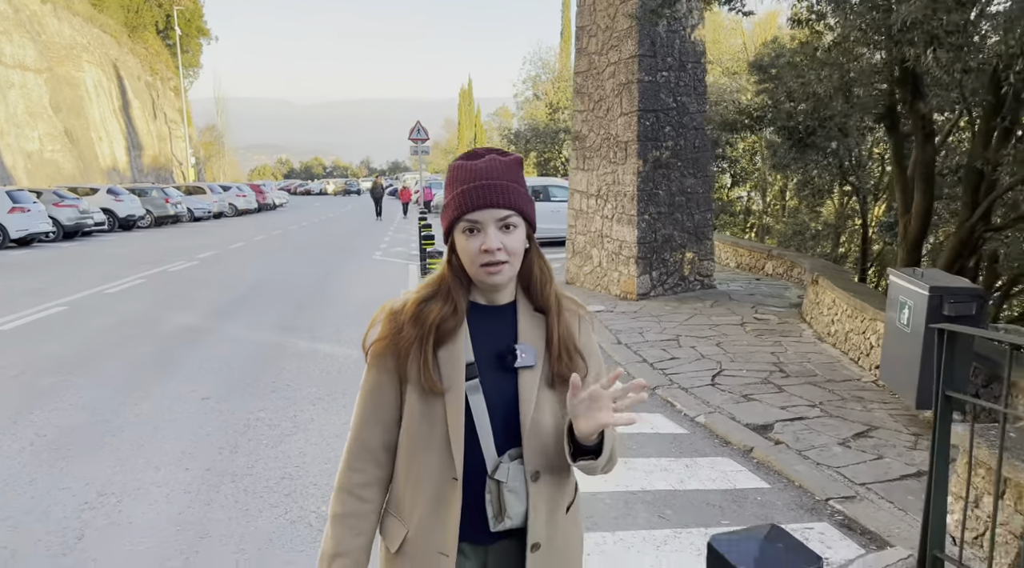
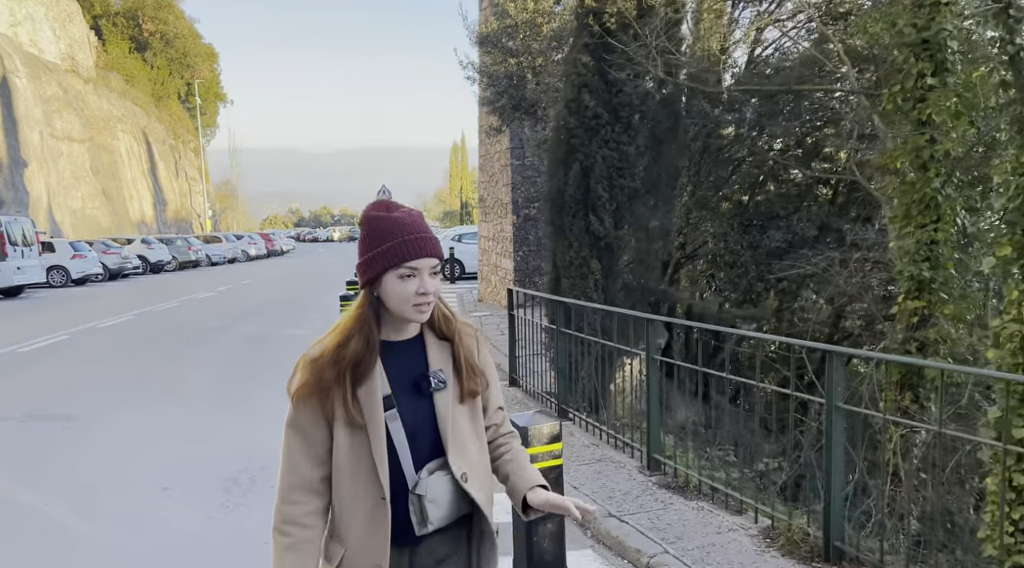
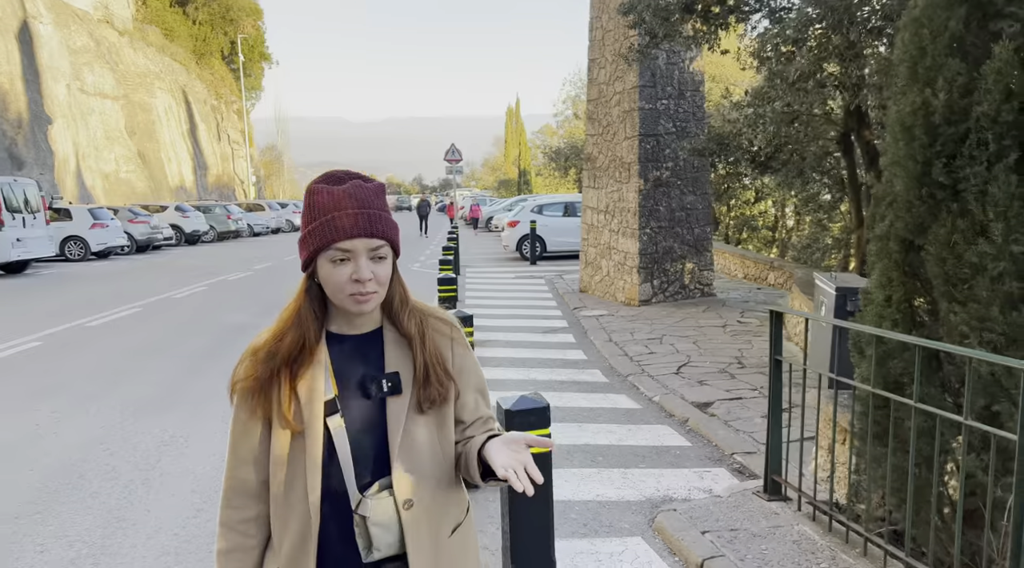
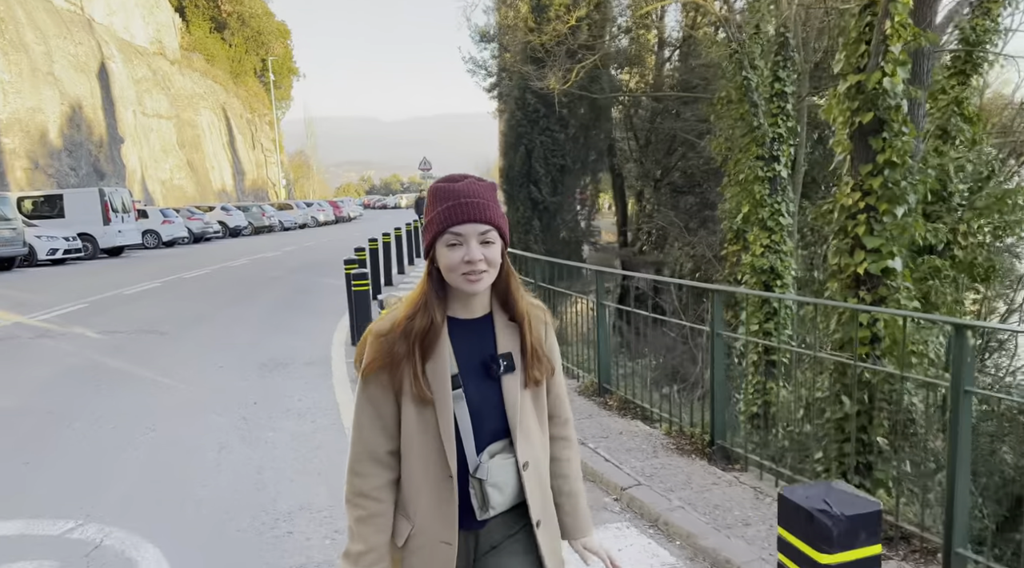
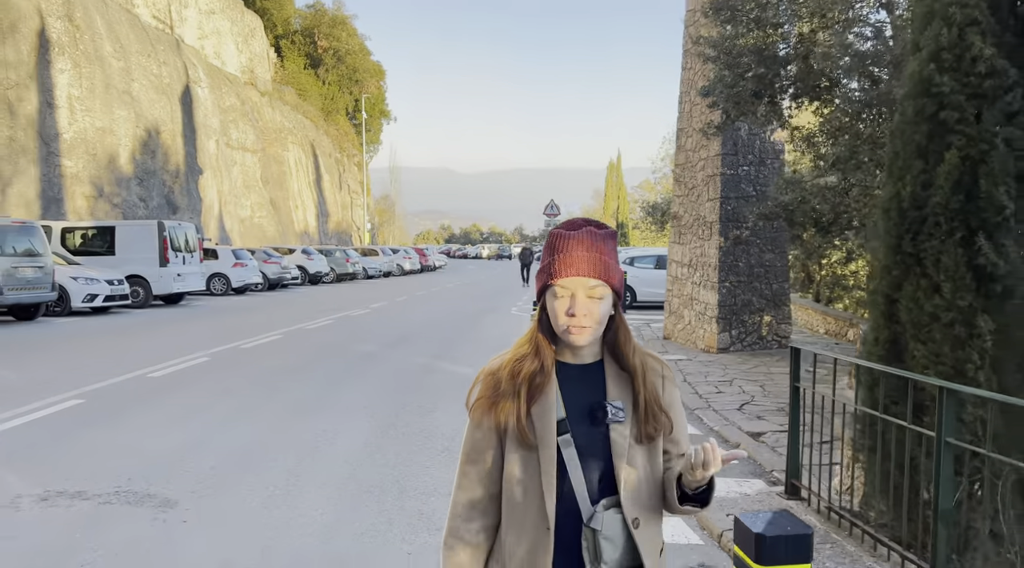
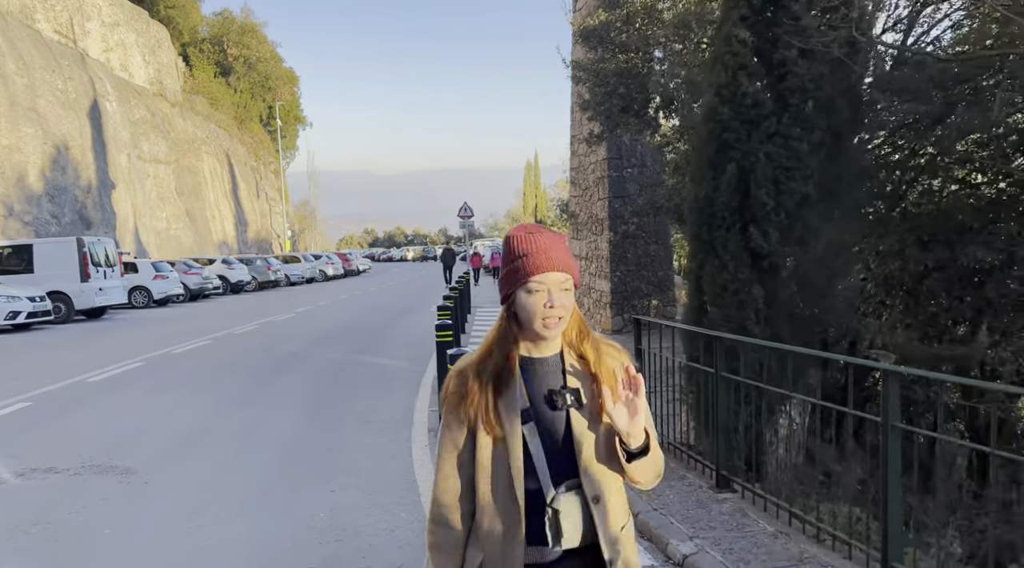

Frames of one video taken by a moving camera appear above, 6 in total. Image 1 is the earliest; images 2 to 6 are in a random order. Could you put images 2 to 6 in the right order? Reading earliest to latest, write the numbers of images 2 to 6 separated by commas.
3, 5, 6, 2, 4
